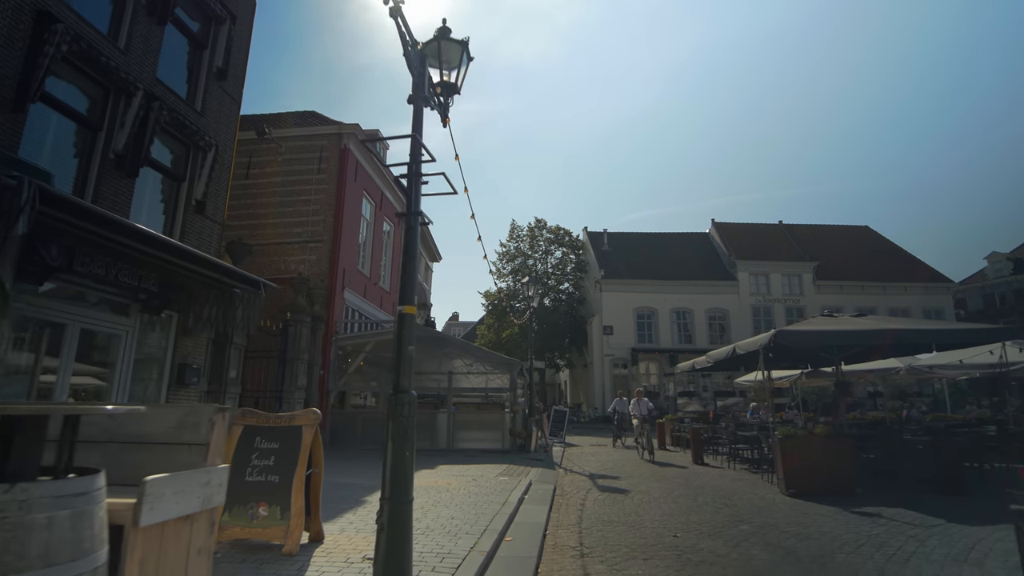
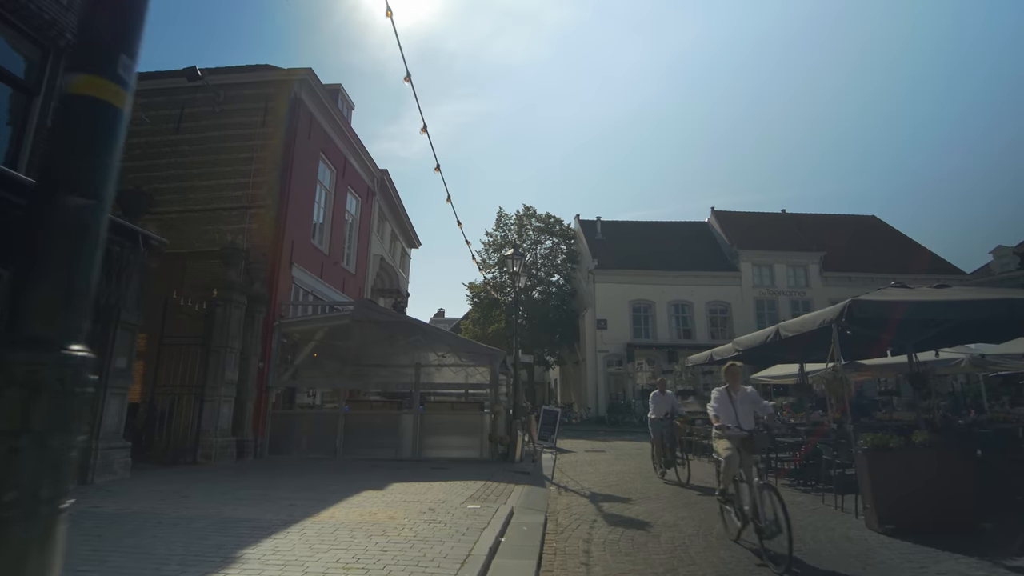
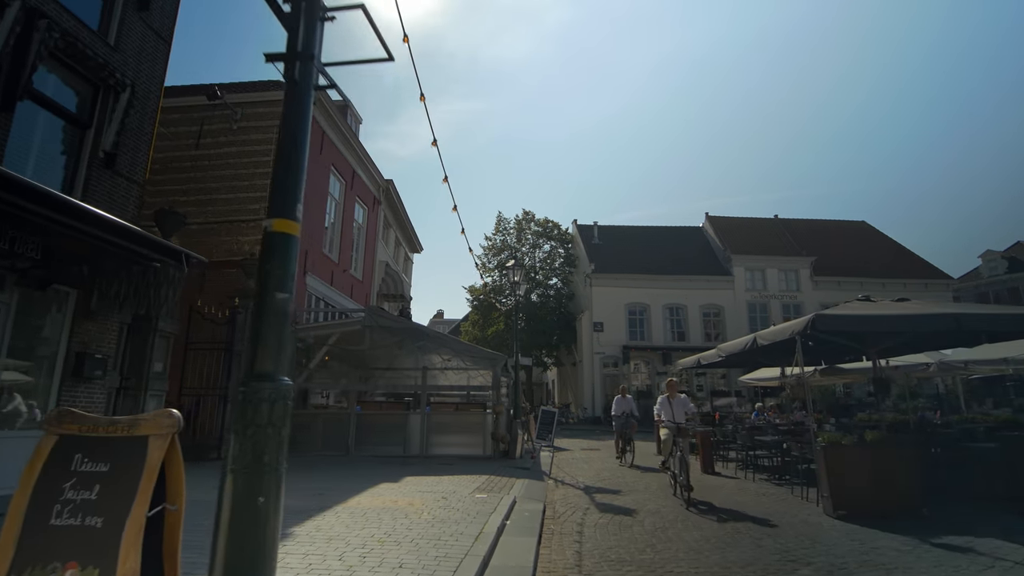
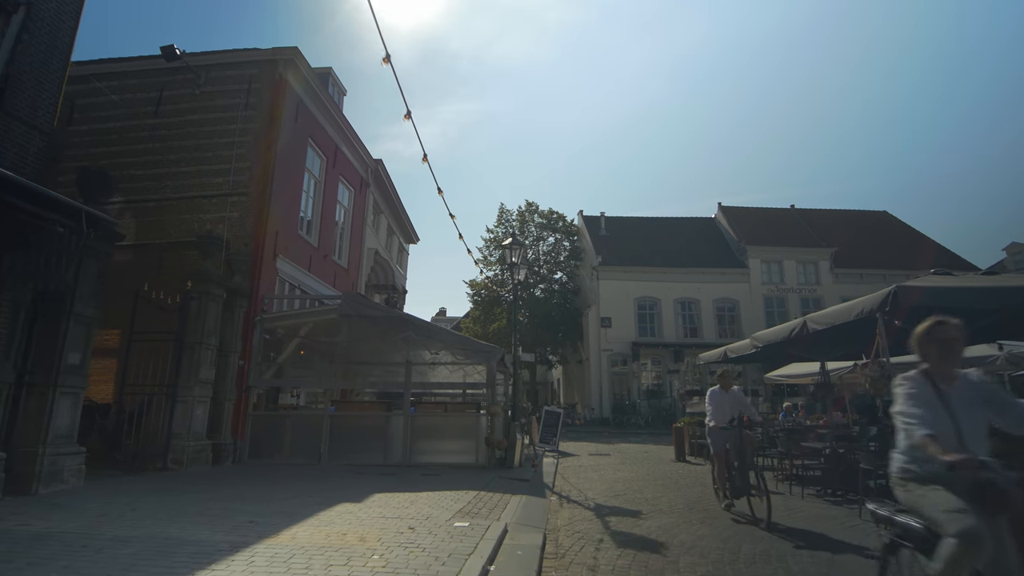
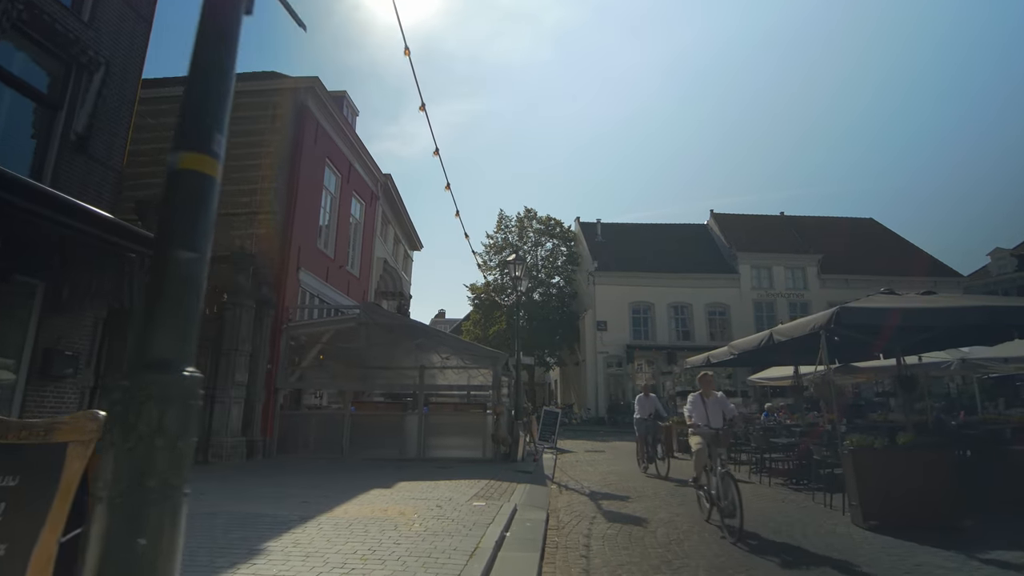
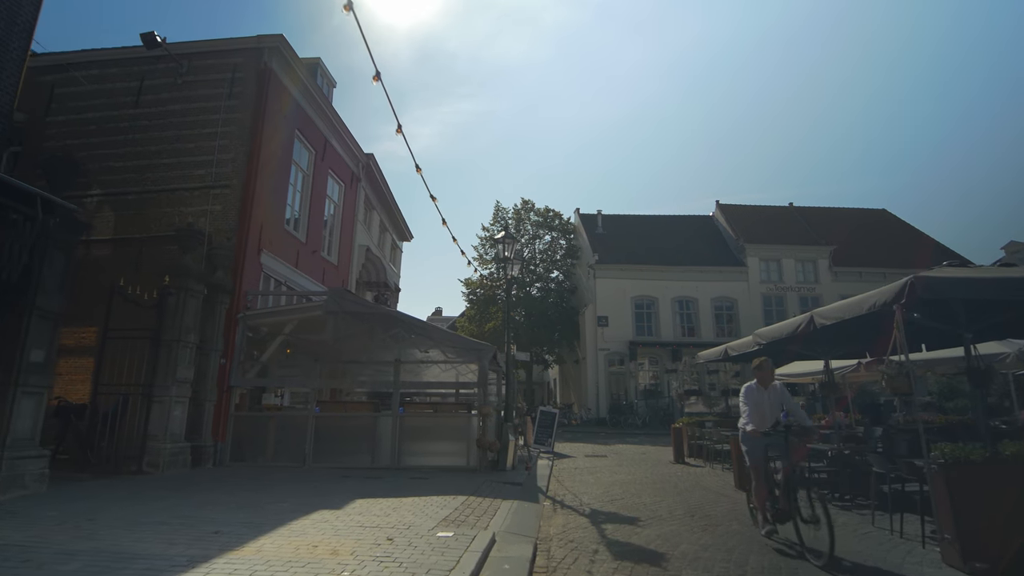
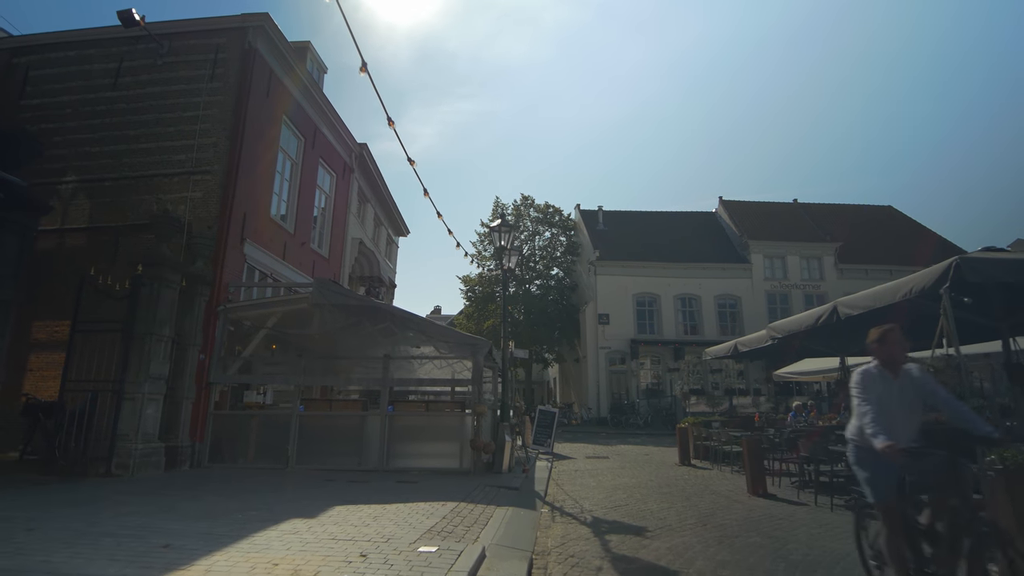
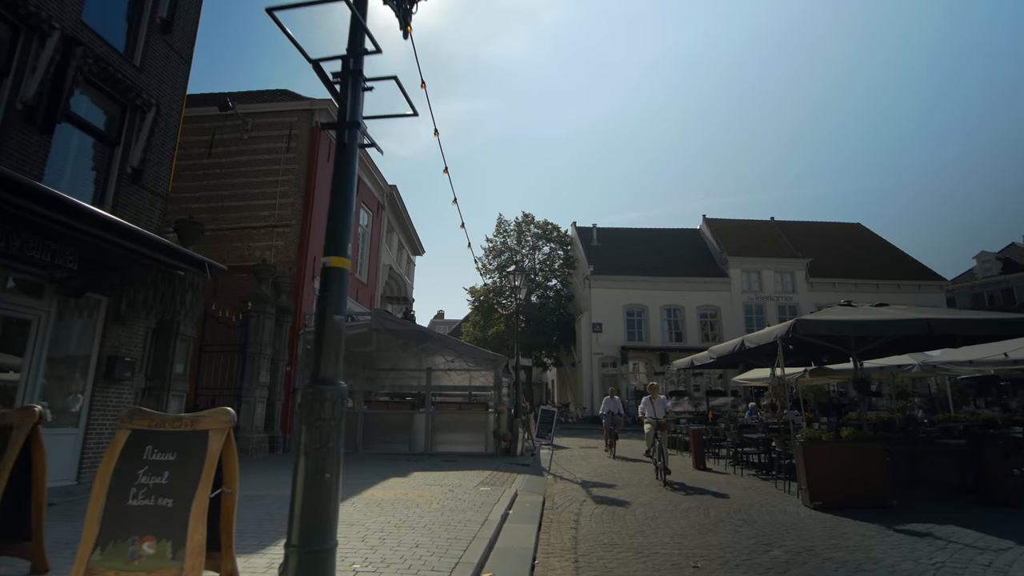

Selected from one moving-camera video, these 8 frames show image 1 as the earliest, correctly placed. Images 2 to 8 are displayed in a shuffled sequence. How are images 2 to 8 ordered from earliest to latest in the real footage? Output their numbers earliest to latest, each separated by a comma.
8, 3, 5, 2, 4, 6, 7
